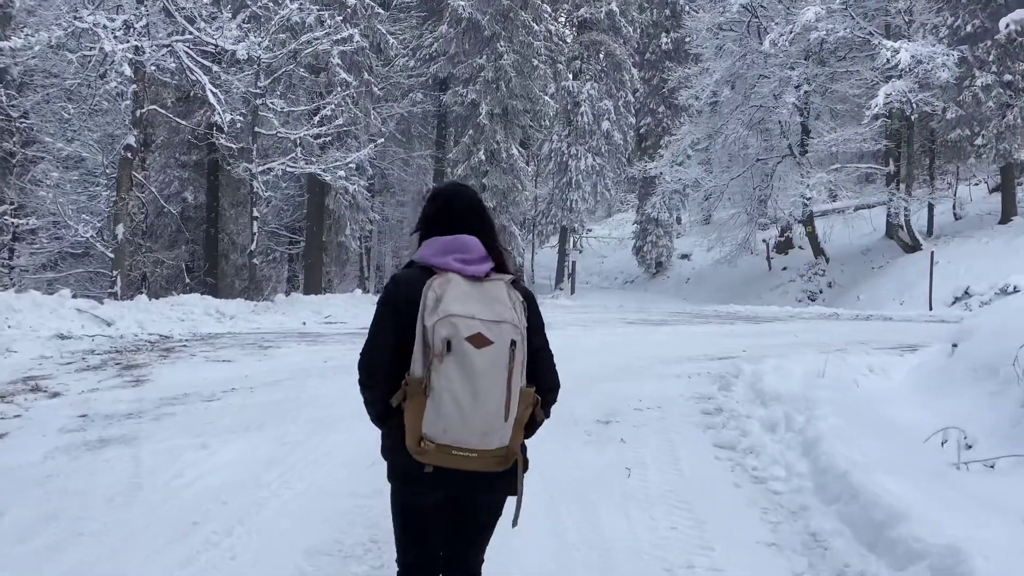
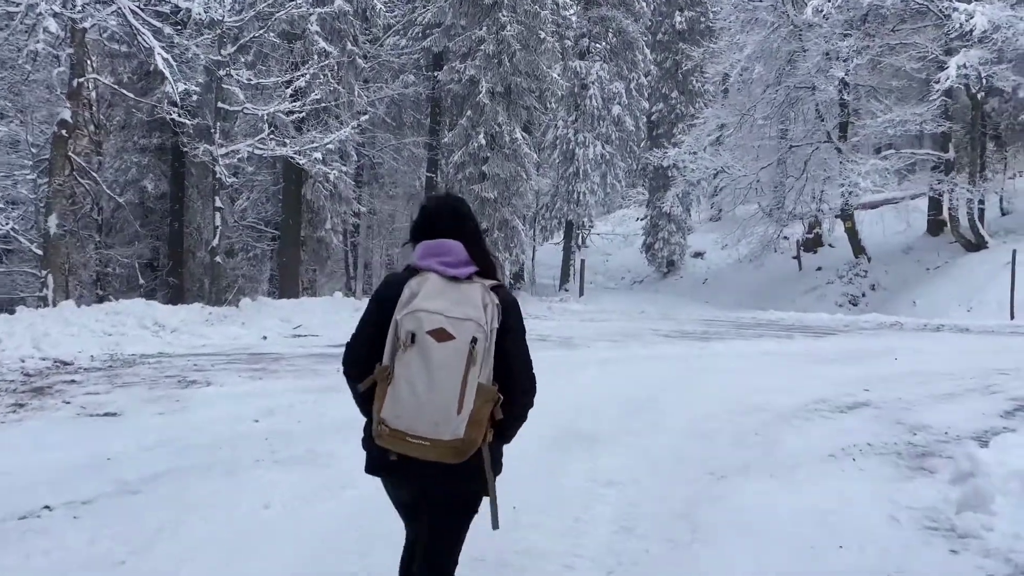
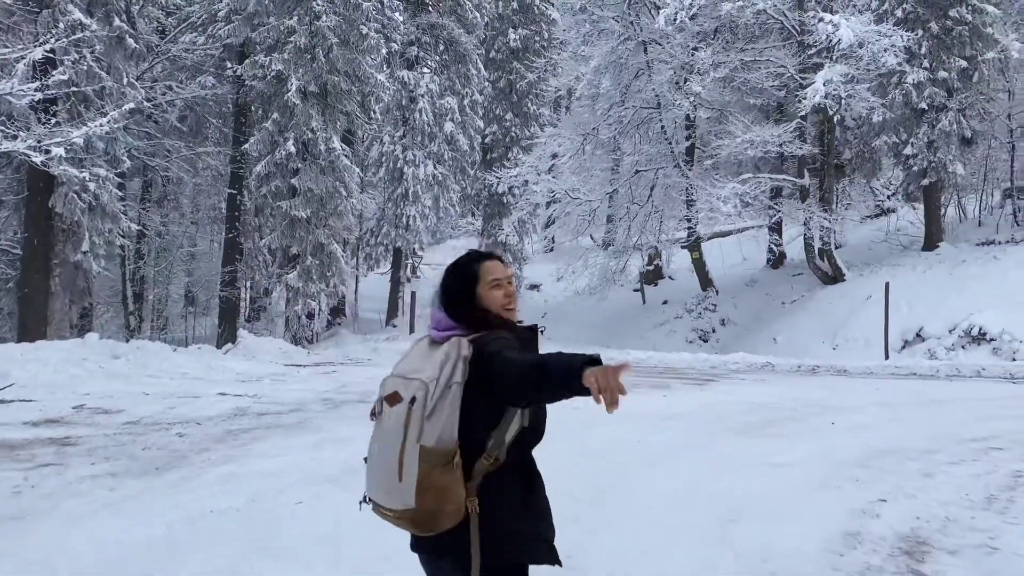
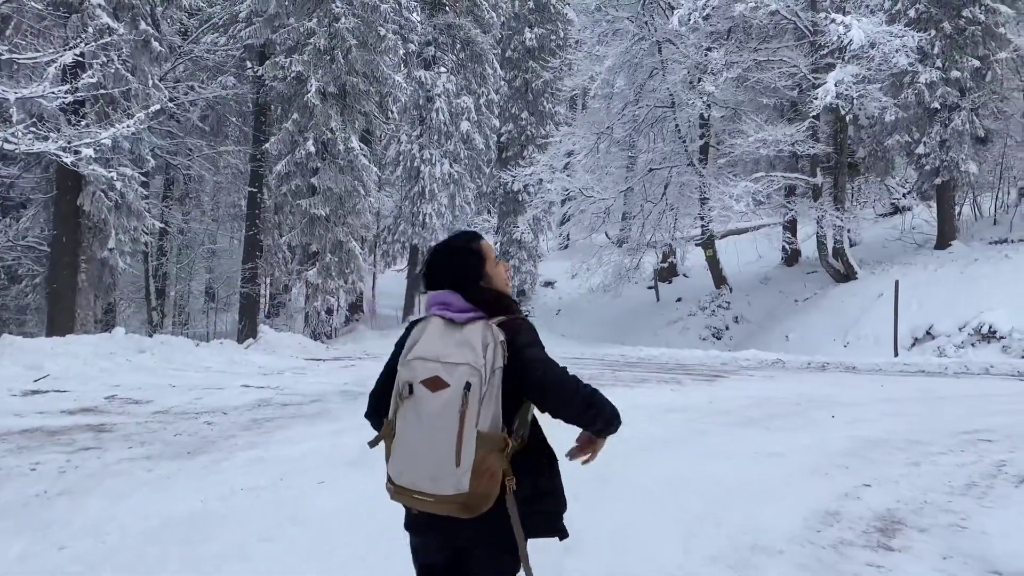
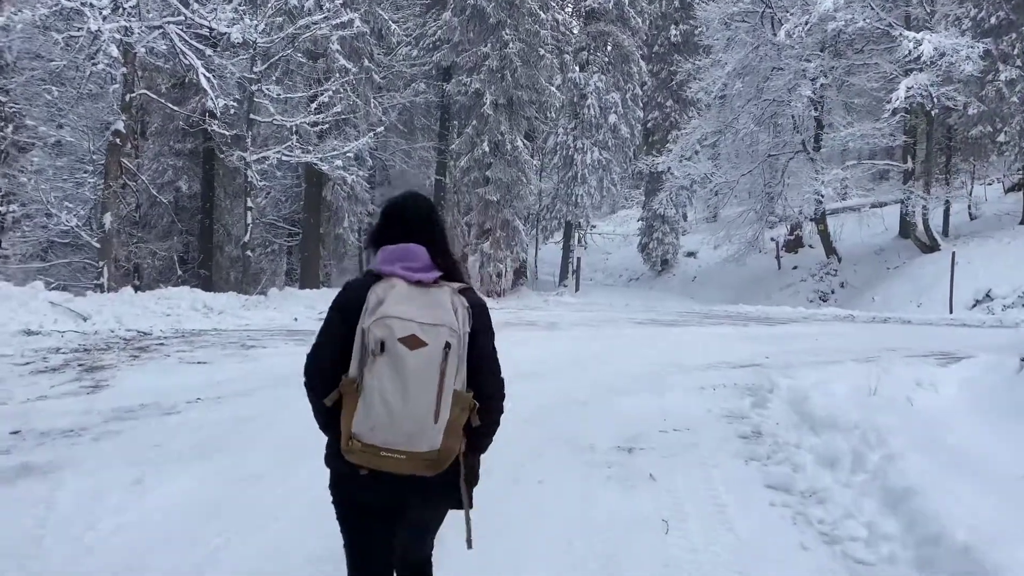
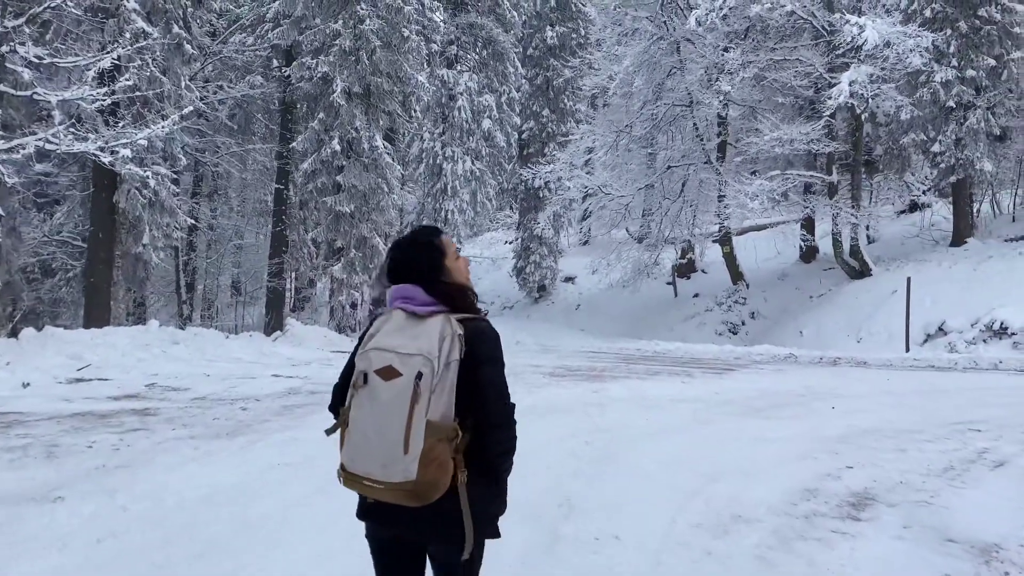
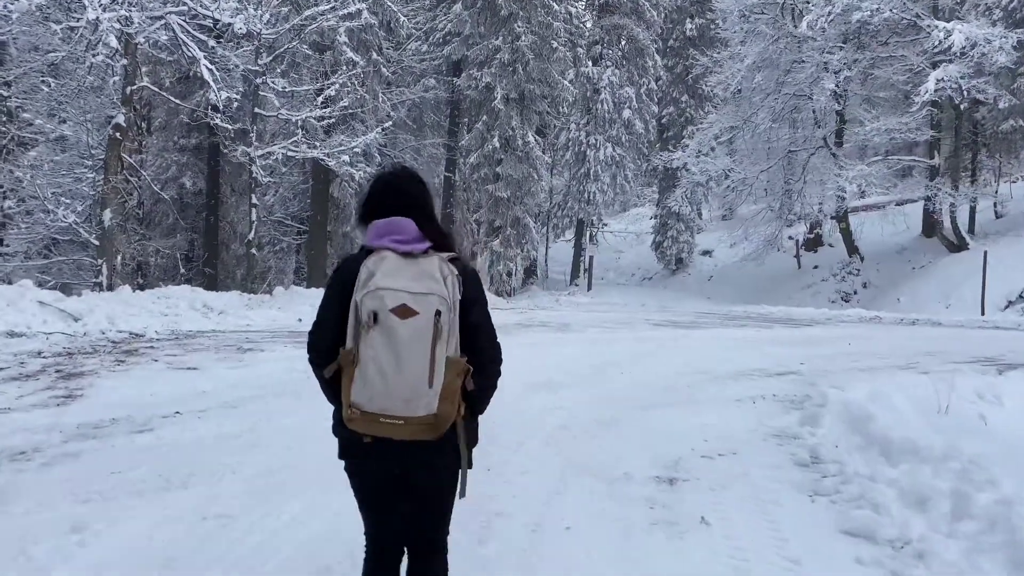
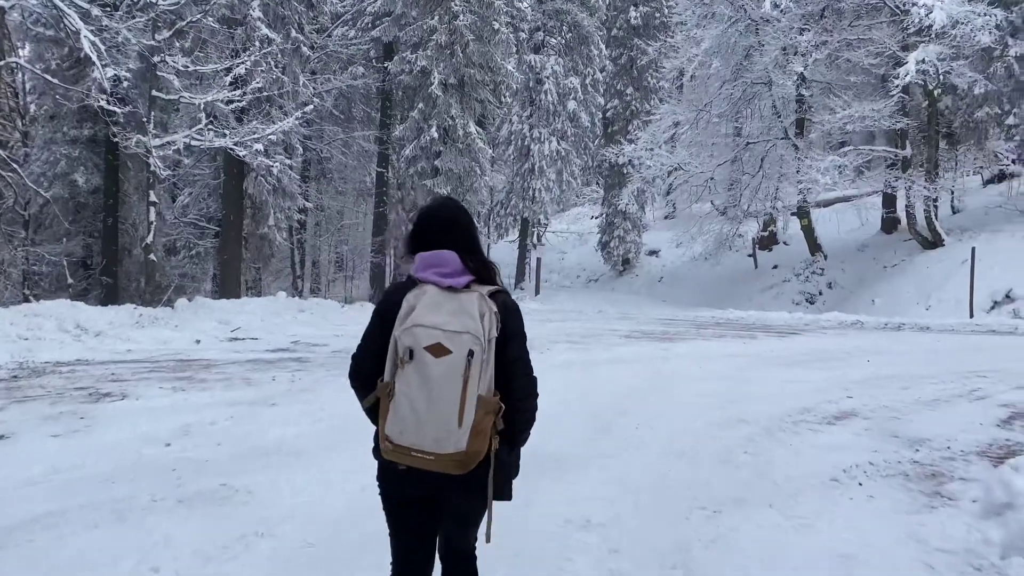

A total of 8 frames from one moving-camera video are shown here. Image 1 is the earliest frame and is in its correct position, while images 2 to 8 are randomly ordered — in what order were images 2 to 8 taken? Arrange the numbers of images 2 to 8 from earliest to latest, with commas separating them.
5, 7, 2, 8, 6, 4, 3
